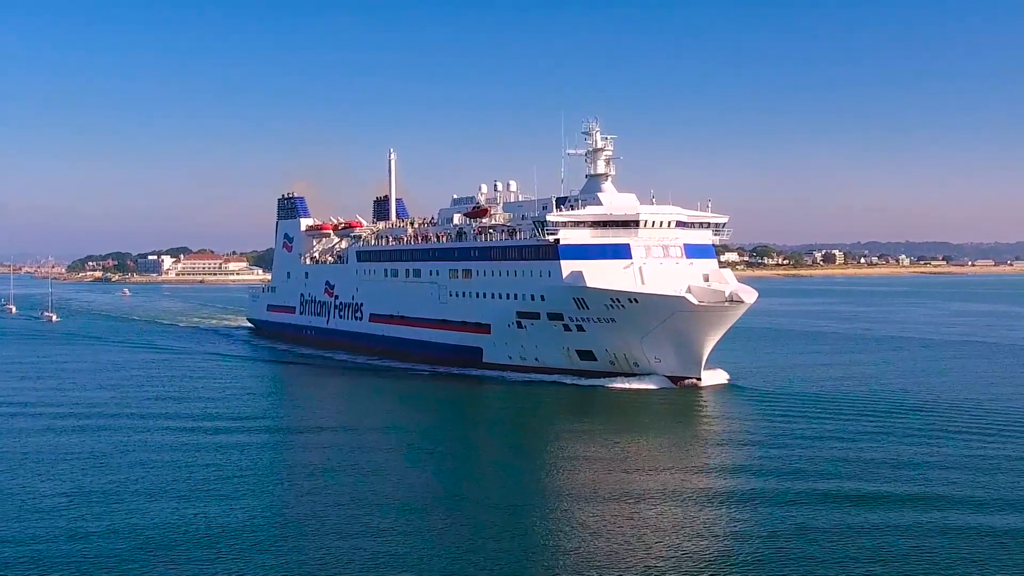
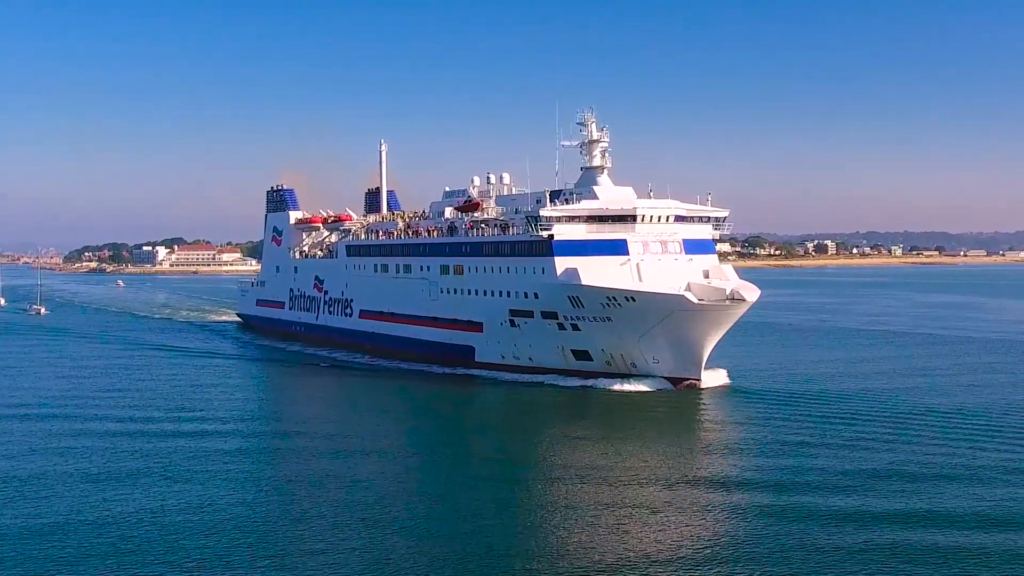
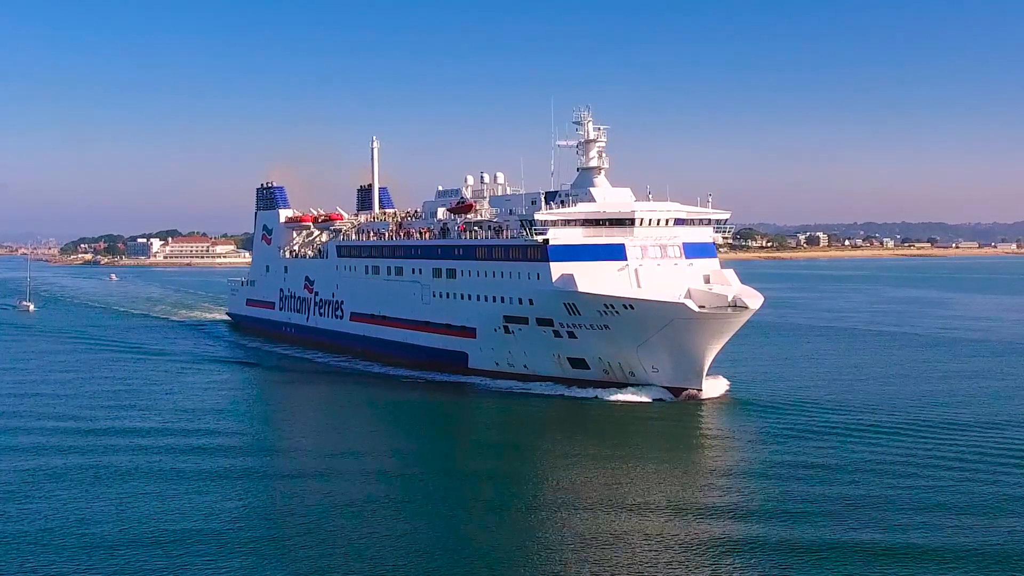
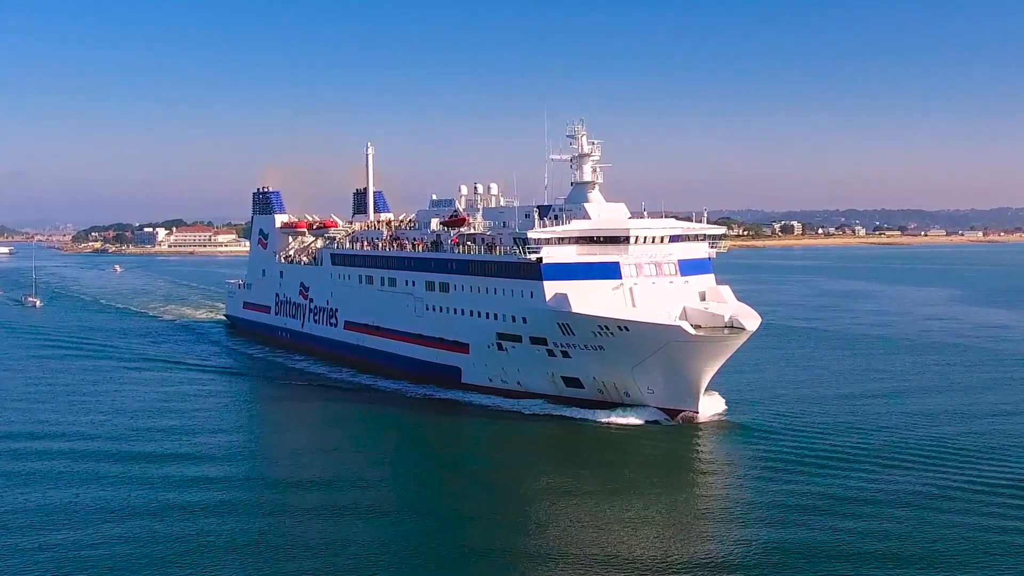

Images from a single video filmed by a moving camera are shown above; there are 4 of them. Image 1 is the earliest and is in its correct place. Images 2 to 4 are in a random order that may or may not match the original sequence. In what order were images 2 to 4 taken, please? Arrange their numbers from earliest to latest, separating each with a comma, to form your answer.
2, 3, 4
